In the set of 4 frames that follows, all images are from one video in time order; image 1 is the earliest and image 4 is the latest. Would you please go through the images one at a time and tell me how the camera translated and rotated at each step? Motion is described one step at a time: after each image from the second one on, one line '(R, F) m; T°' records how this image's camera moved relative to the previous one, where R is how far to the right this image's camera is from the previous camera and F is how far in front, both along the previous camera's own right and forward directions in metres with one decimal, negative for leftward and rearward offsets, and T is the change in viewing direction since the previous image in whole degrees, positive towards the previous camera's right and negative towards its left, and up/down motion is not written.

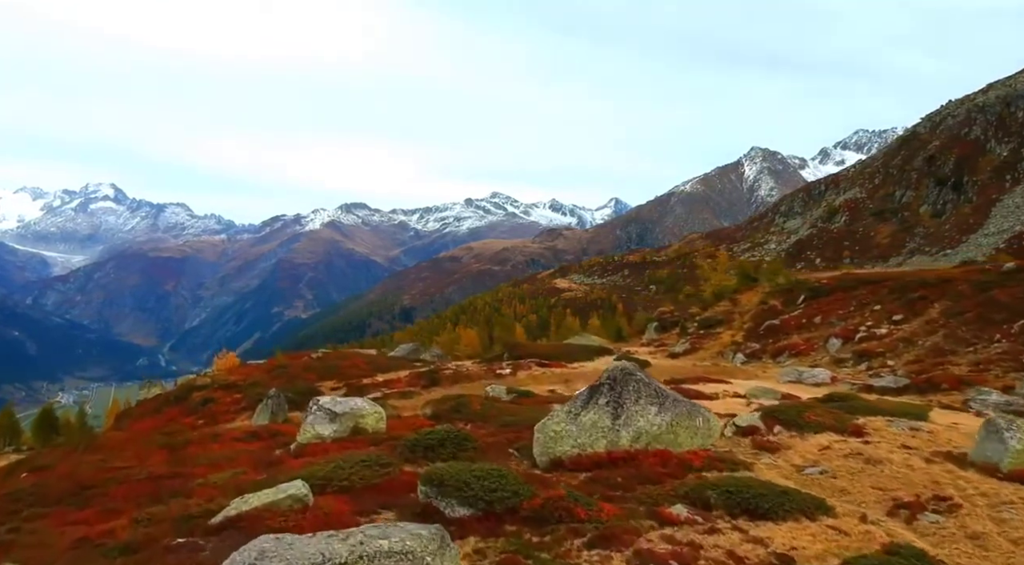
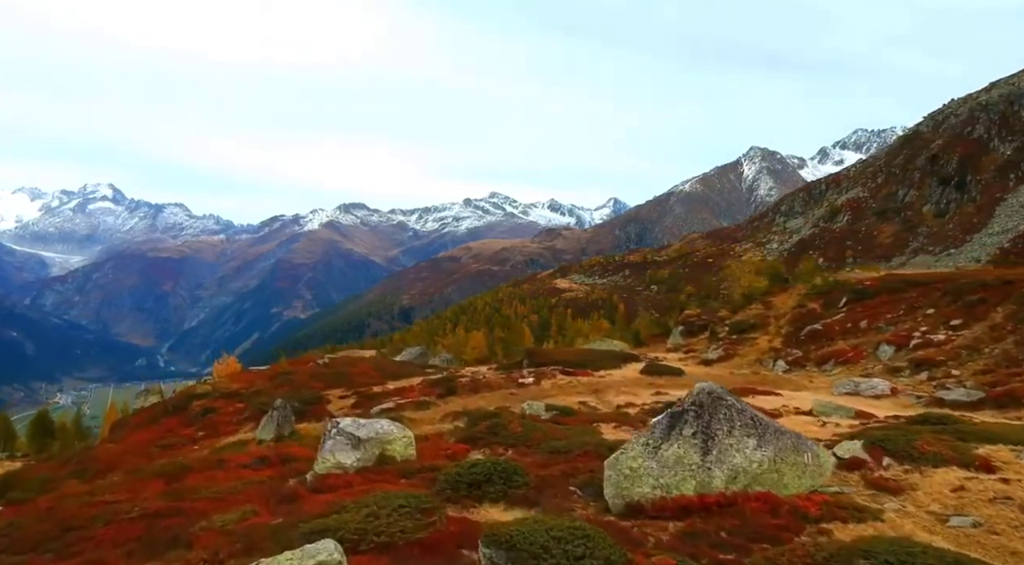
(-1.5, +3.6) m; 0°
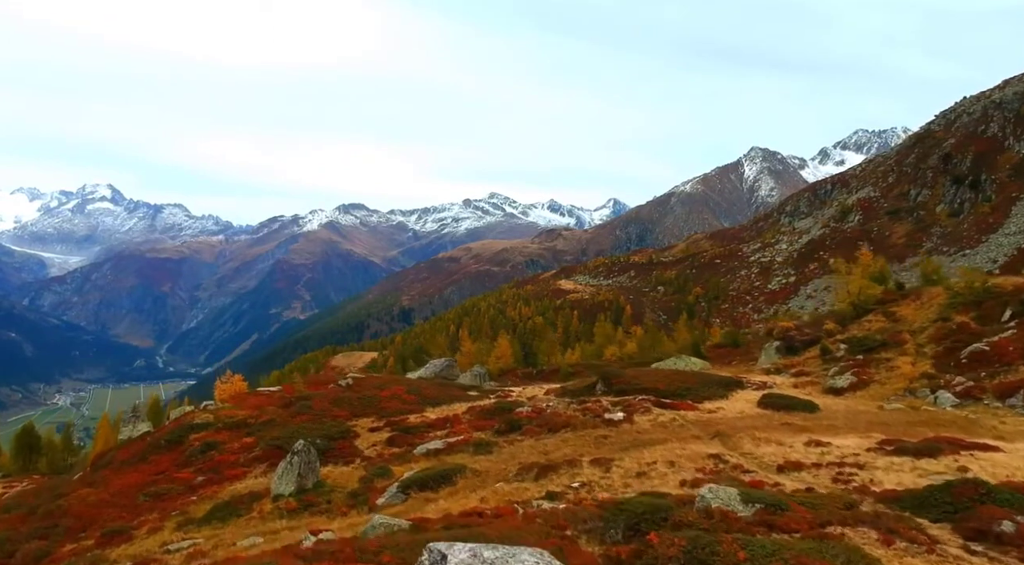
(-4.2, +10.6) m; 0°
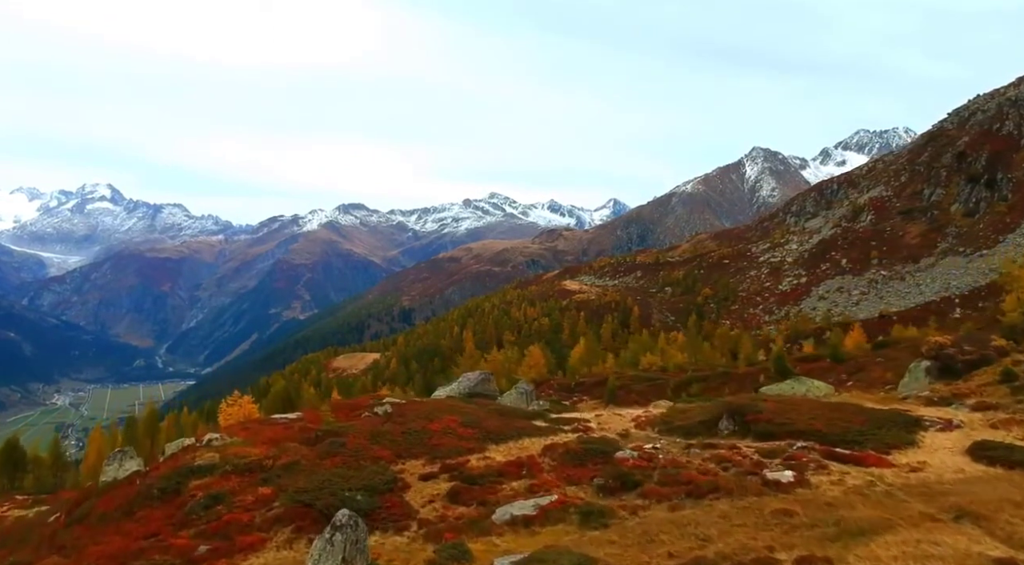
(-4.5, +10.8) m; 0°
